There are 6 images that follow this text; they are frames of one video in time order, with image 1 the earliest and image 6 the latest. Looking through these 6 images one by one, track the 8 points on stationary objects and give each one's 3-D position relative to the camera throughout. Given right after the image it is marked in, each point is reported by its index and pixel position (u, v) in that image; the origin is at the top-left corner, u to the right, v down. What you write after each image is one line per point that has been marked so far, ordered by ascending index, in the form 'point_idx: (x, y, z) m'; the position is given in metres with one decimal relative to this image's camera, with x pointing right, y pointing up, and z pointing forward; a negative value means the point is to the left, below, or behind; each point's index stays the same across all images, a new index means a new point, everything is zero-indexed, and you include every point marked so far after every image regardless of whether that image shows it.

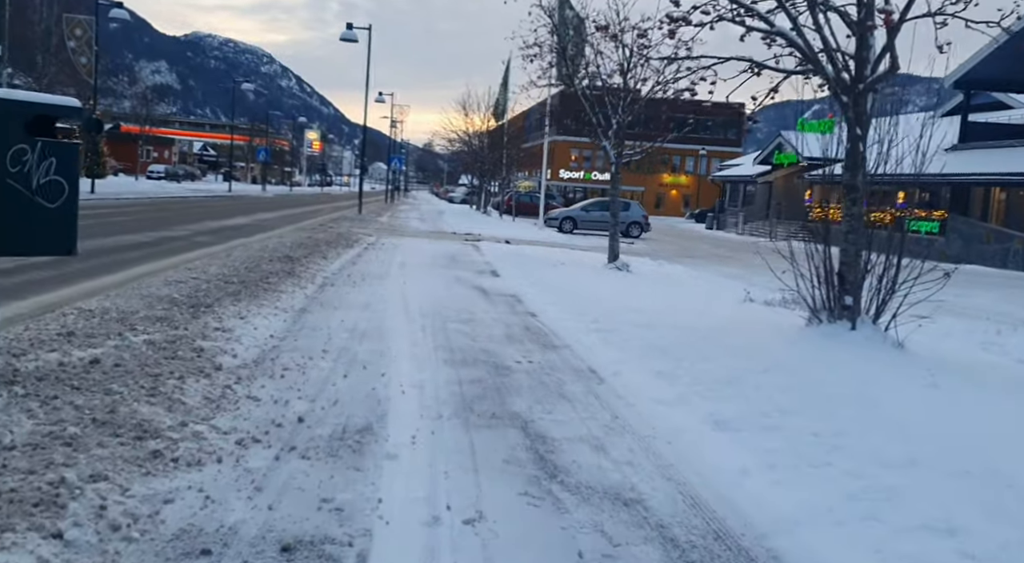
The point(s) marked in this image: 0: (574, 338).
0: (+0.7, -0.6, +9.4) m
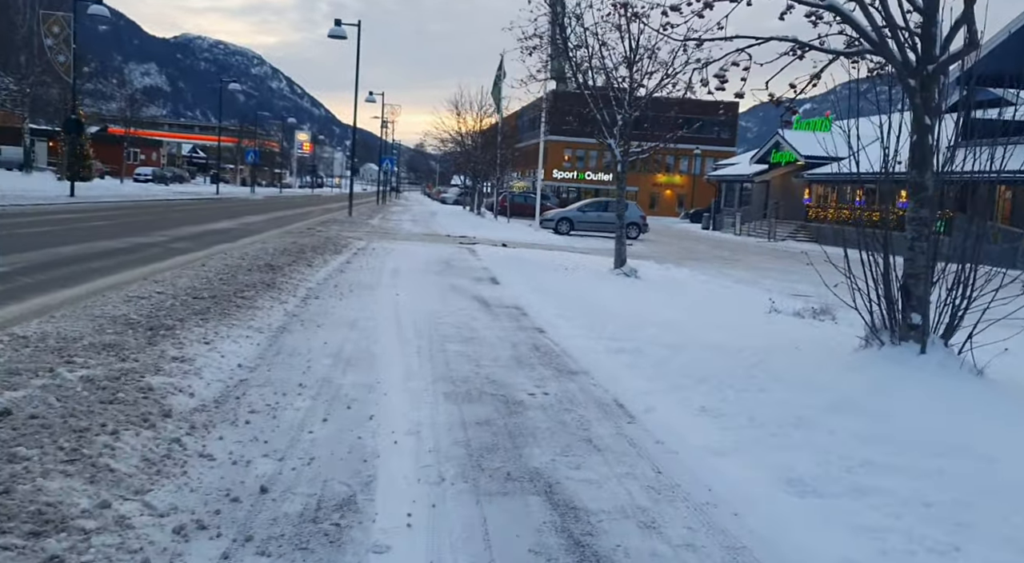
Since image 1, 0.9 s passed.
0: (+0.8, -0.8, +8.2) m
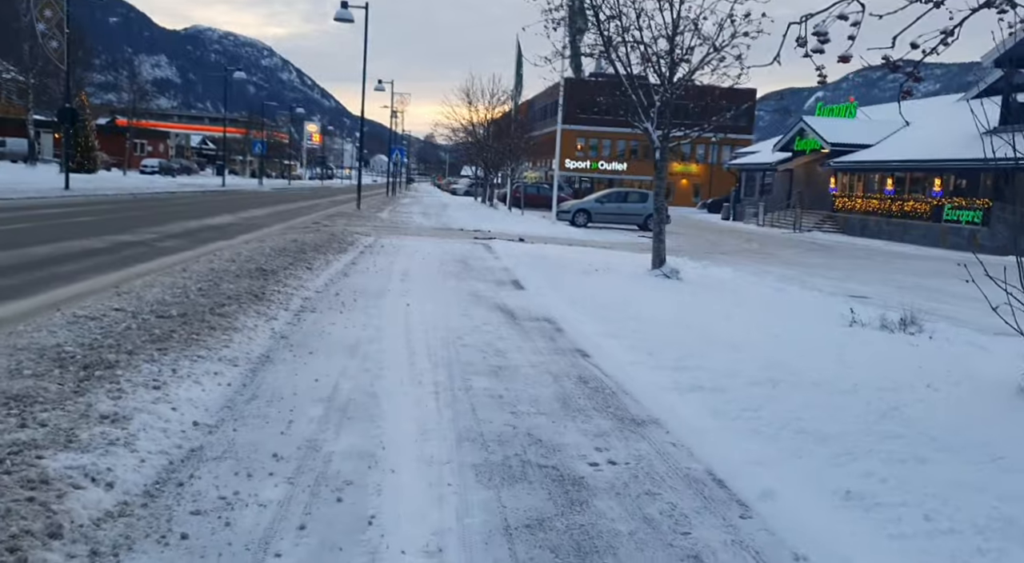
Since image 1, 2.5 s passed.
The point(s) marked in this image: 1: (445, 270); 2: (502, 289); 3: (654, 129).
0: (+1.1, -0.9, +6.3) m
1: (-1.2, +0.2, +15.5) m
2: (-0.2, -0.1, +13.1) m
3: (+2.6, +2.8, +15.5) m
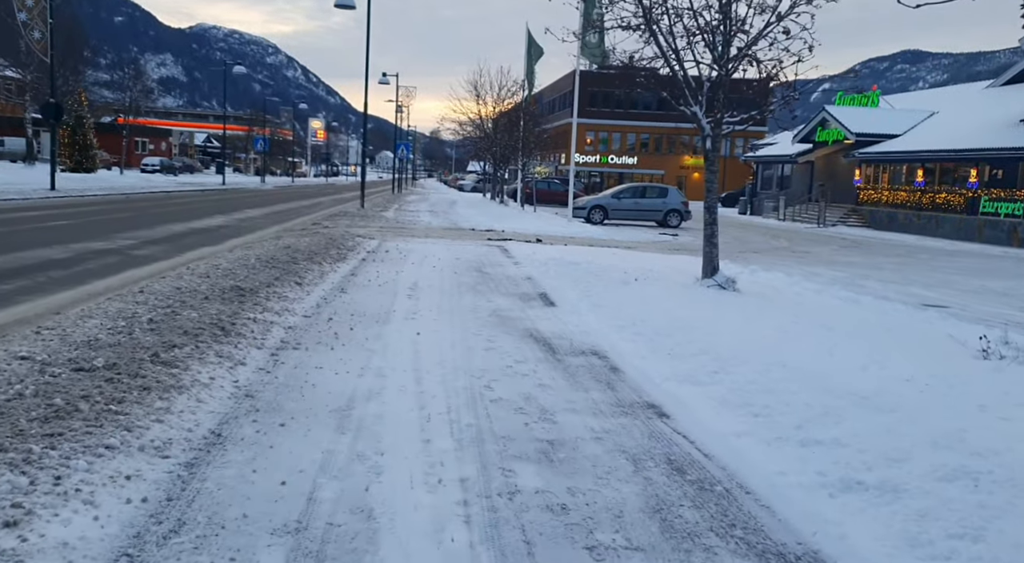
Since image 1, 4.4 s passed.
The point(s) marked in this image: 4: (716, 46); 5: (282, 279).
0: (+1.5, -1.1, +4.1) m
1: (-0.8, 0.0, +13.3) m
2: (+0.2, -0.3, +10.9) m
3: (+2.9, +2.6, +13.2) m
4: (+3.1, +3.6, +13.0) m
5: (-3.1, 0.0, +11.5) m
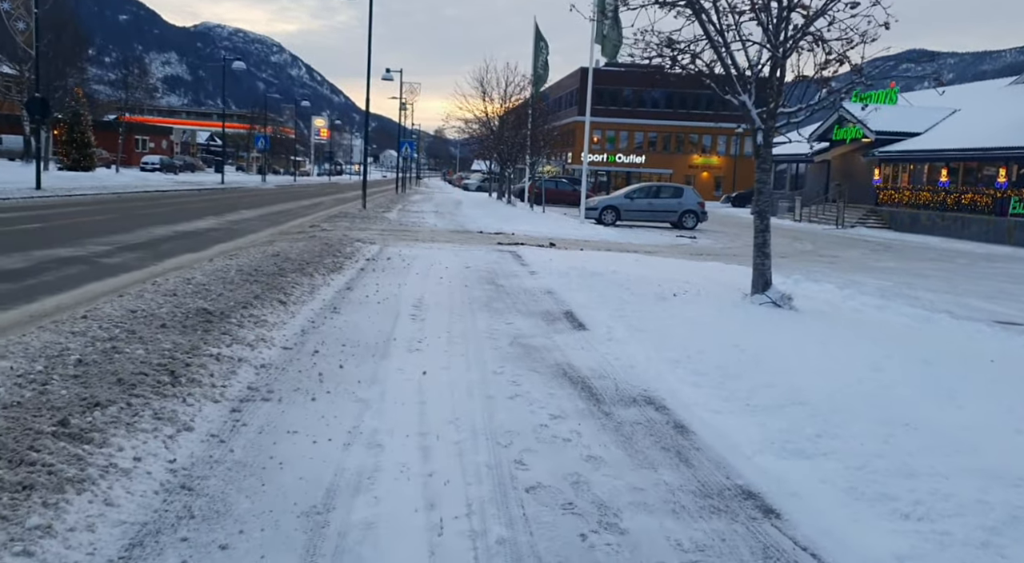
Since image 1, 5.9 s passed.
0: (+1.7, -1.4, +2.3) m
1: (-0.6, -0.2, +11.6) m
2: (+0.5, -0.5, +9.2) m
3: (+3.2, +2.4, +11.4) m
4: (+3.4, +3.3, +11.2) m
5: (-2.8, -0.2, +9.7) m
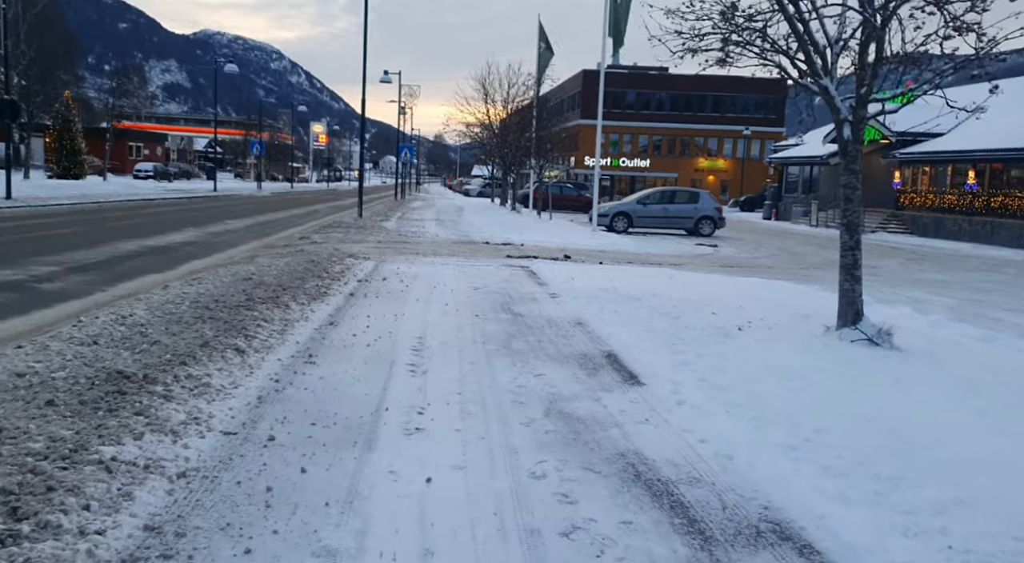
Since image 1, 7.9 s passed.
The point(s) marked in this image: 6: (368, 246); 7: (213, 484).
0: (+1.9, -1.6, 0.0) m
1: (-0.3, -0.5, +9.3) m
2: (+0.8, -0.9, +6.9) m
3: (+3.4, +2.1, +9.1) m
4: (+3.6, +3.0, +8.9) m
5: (-2.6, -0.5, +7.4) m
6: (-3.2, +0.8, +19.5) m
7: (-1.5, -1.0, +4.4) m
